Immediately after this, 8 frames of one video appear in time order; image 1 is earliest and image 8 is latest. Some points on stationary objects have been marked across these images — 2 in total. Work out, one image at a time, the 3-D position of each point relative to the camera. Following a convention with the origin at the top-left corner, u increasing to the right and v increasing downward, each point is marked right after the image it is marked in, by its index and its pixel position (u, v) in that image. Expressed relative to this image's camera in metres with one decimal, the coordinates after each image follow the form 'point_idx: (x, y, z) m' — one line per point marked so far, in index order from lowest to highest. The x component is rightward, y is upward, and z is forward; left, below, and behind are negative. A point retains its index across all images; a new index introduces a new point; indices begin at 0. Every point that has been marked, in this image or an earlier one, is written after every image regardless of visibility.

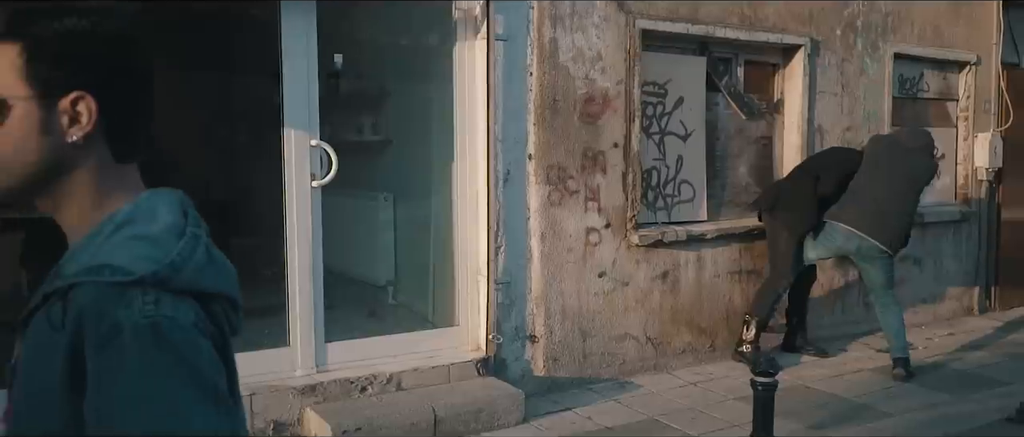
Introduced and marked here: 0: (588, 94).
0: (+0.5, +0.8, +5.7) m
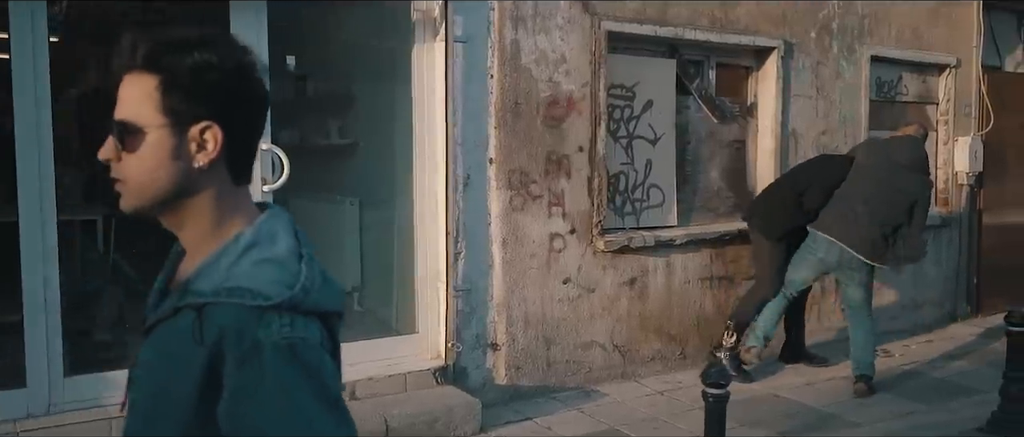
0: (+0.3, +0.8, +5.5) m
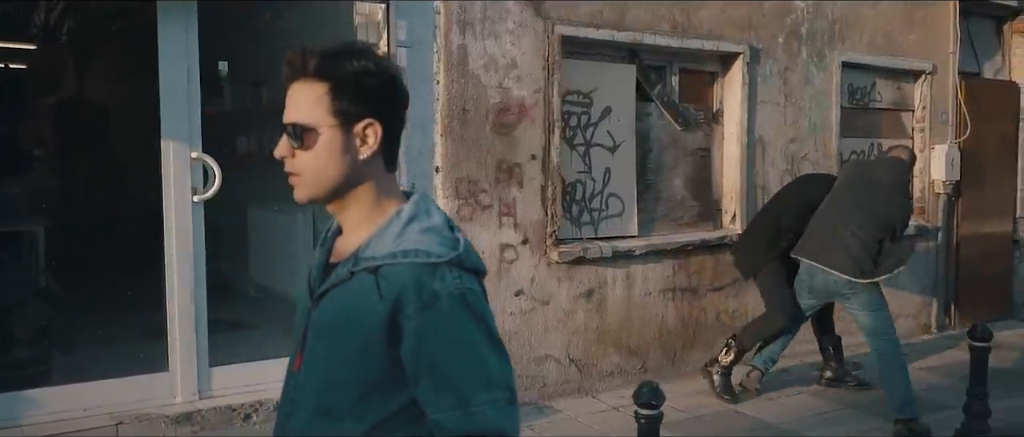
0: (-0.1, +0.7, +5.4) m
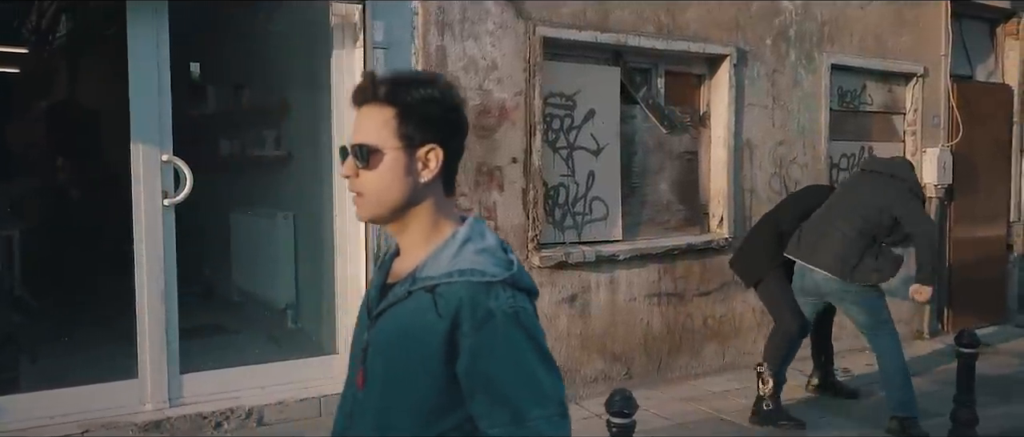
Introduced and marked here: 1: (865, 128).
0: (-0.2, +0.7, +5.3) m
1: (+3.1, +0.8, +7.8) m
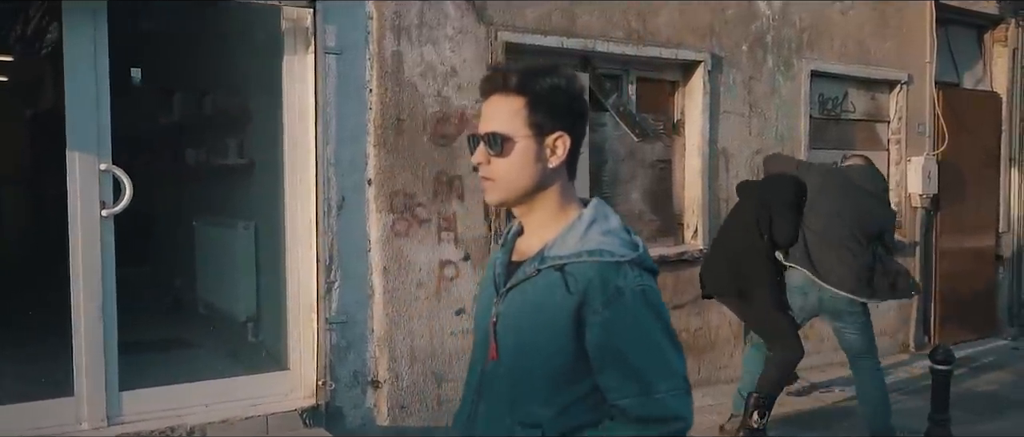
0: (-0.4, +0.6, +5.1) m
1: (+2.9, +0.7, +7.6) m
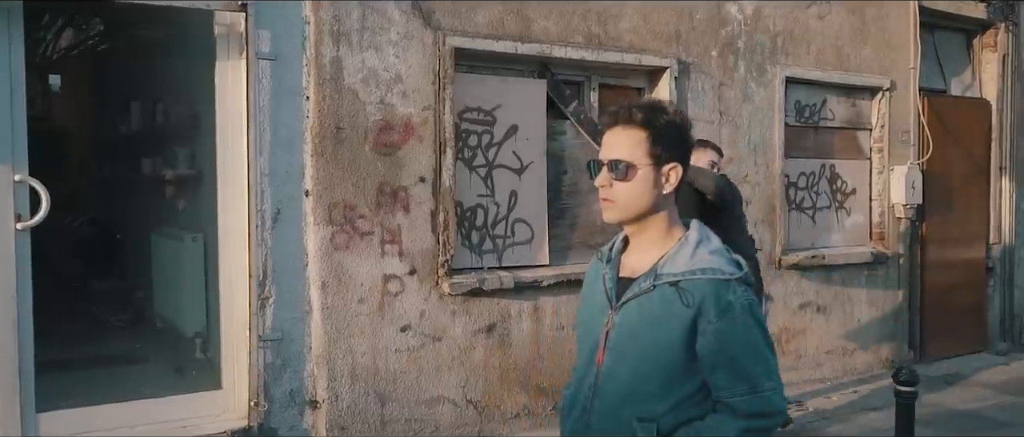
0: (-0.7, +0.5, +4.9) m
1: (+2.6, +0.6, +7.3) m
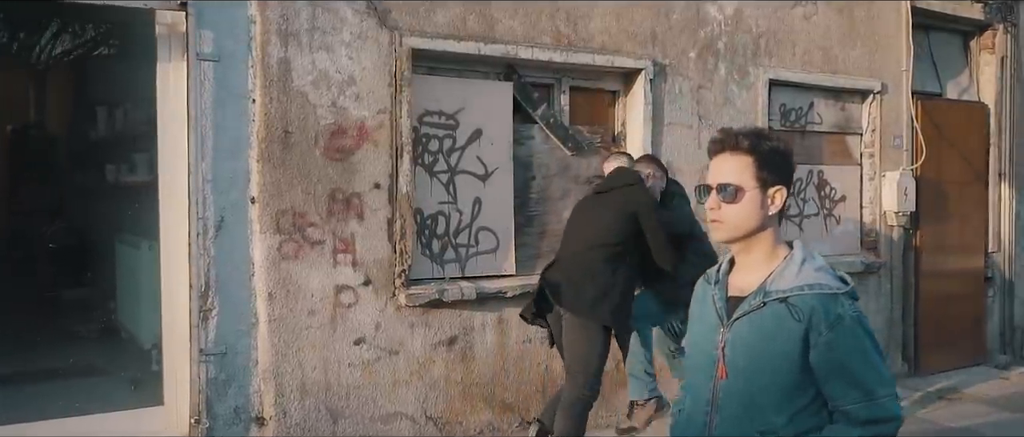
0: (-1.0, +0.5, +4.7) m
1: (+2.5, +0.6, +7.1) m
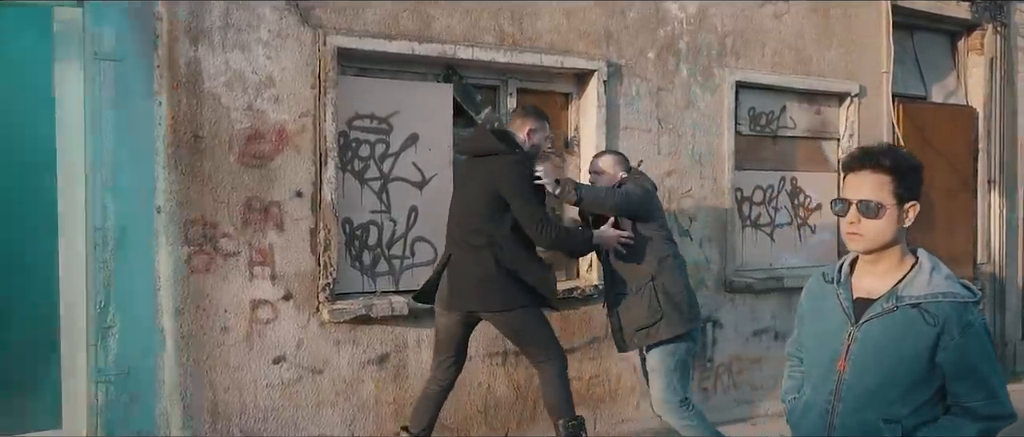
0: (-1.3, +0.5, +4.4) m
1: (+2.1, +0.5, +6.7) m
